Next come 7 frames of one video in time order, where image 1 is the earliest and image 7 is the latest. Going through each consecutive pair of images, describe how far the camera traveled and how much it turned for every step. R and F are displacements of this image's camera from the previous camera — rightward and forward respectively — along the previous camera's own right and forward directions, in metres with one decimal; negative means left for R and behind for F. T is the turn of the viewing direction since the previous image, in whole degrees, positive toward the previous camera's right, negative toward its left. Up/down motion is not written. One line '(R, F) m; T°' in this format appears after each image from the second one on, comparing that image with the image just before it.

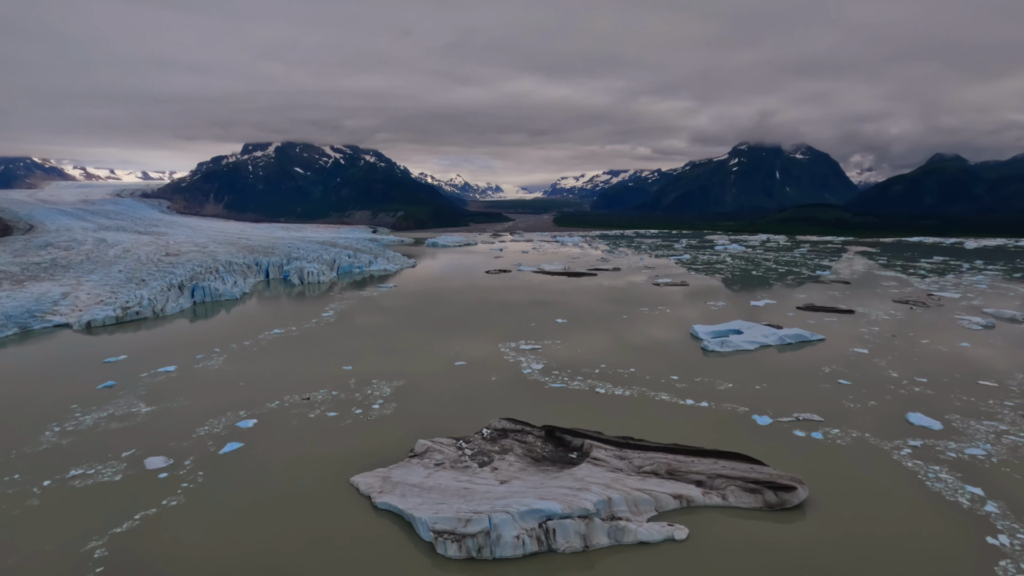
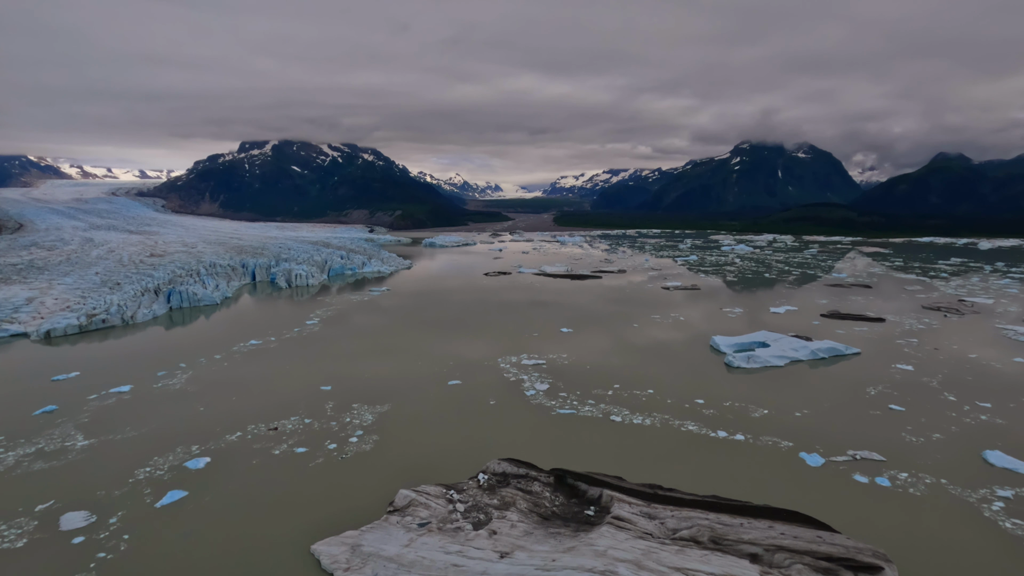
(-0.1, +2.4) m; 0°
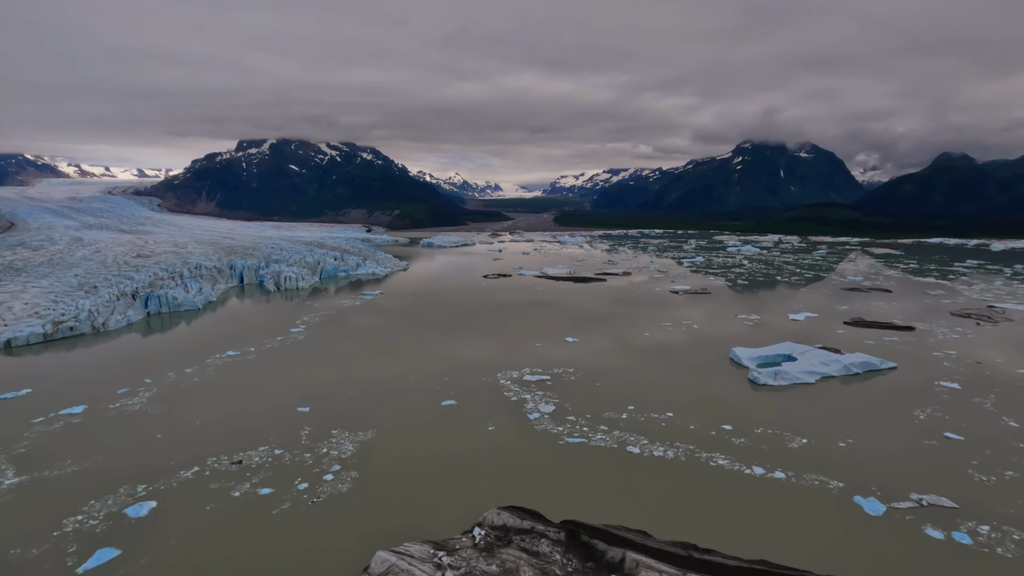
(-0.1, +1.9) m; 0°
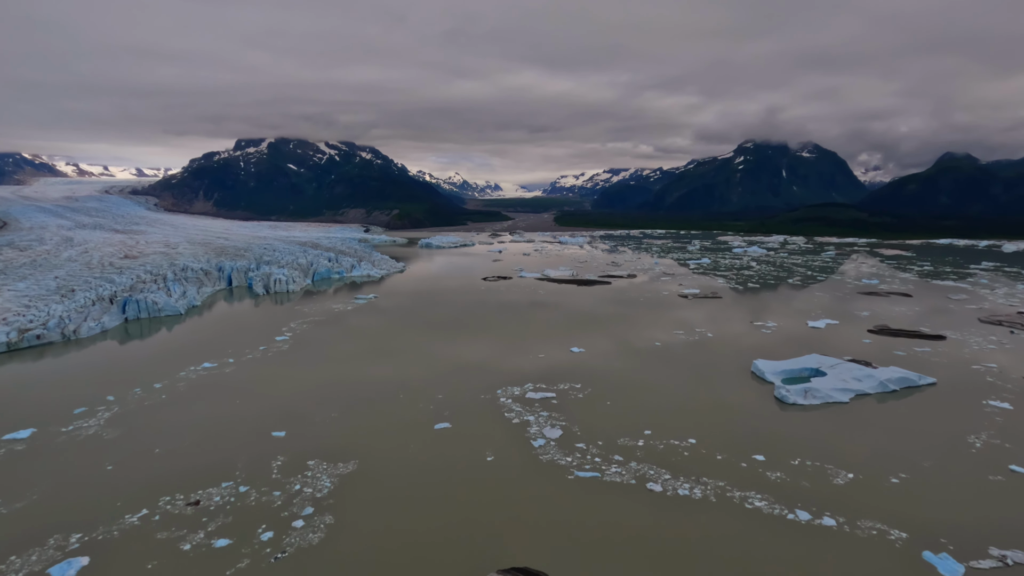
(-0.1, +1.7) m; 0°
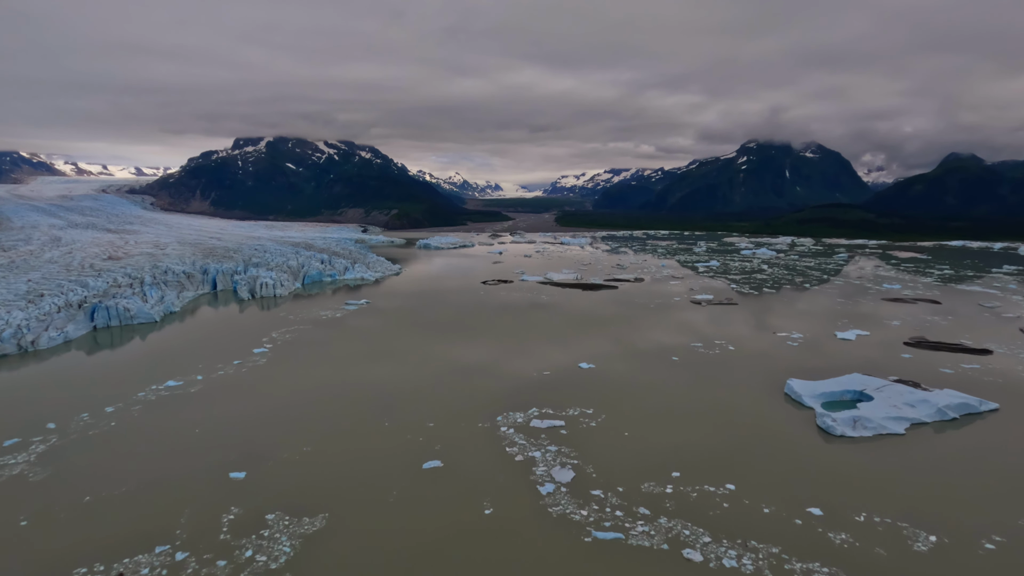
(-0.1, +2.2) m; 0°
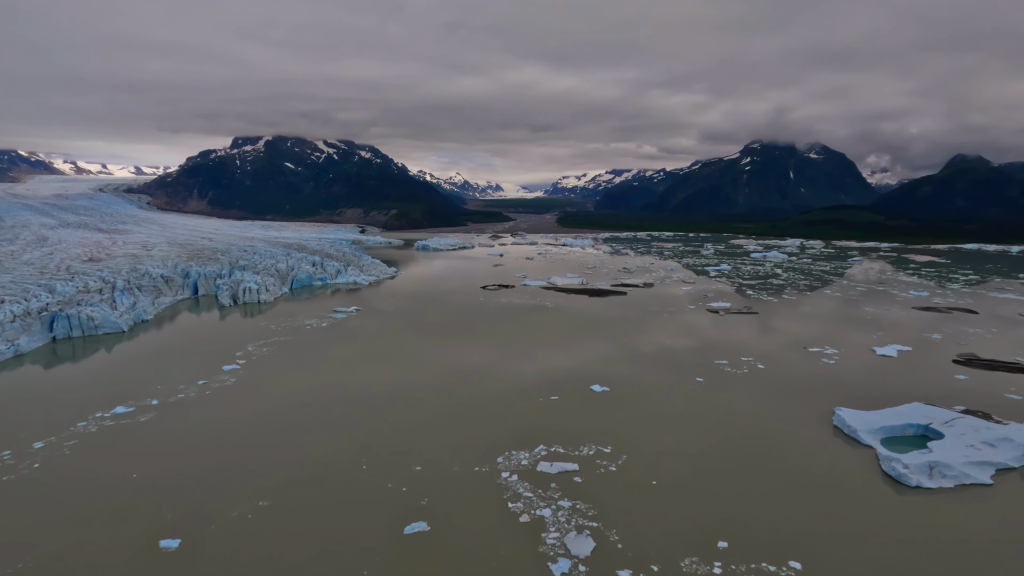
(-0.1, +2.4) m; 0°
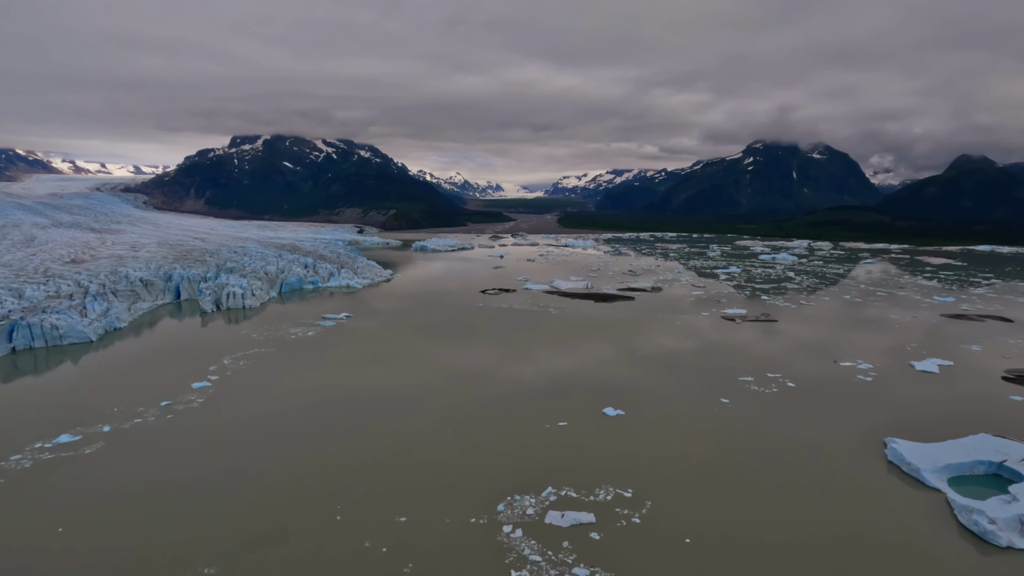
(-0.1, +2.0) m; 0°
